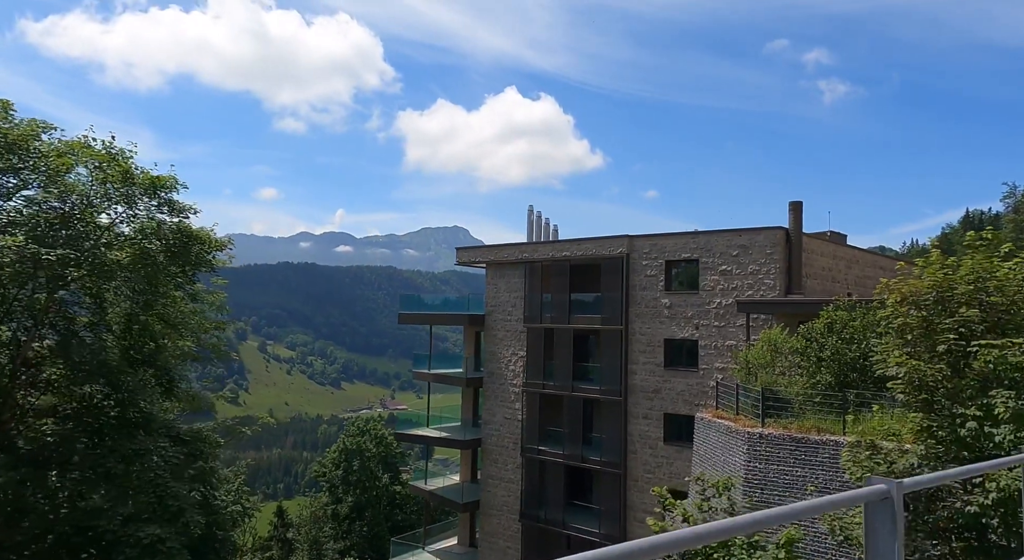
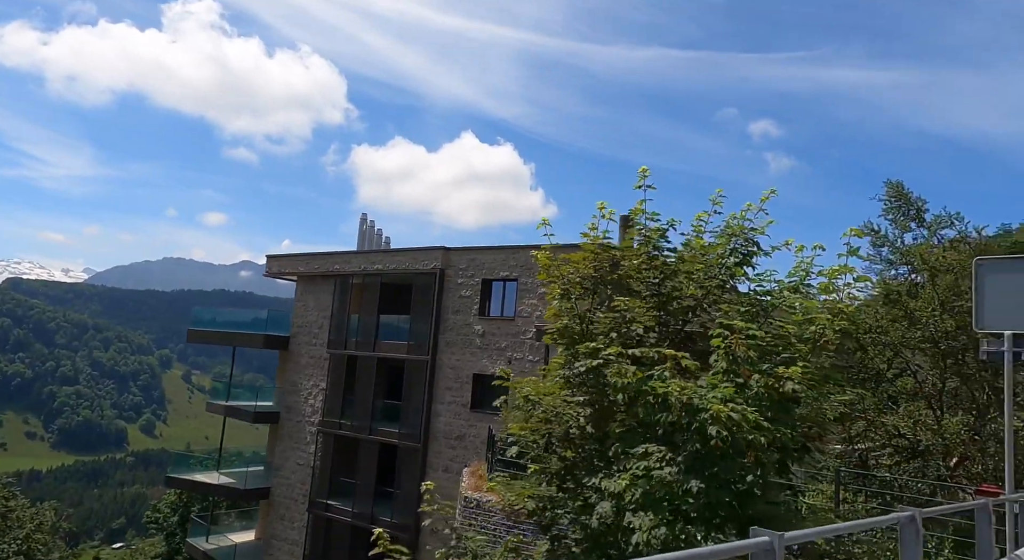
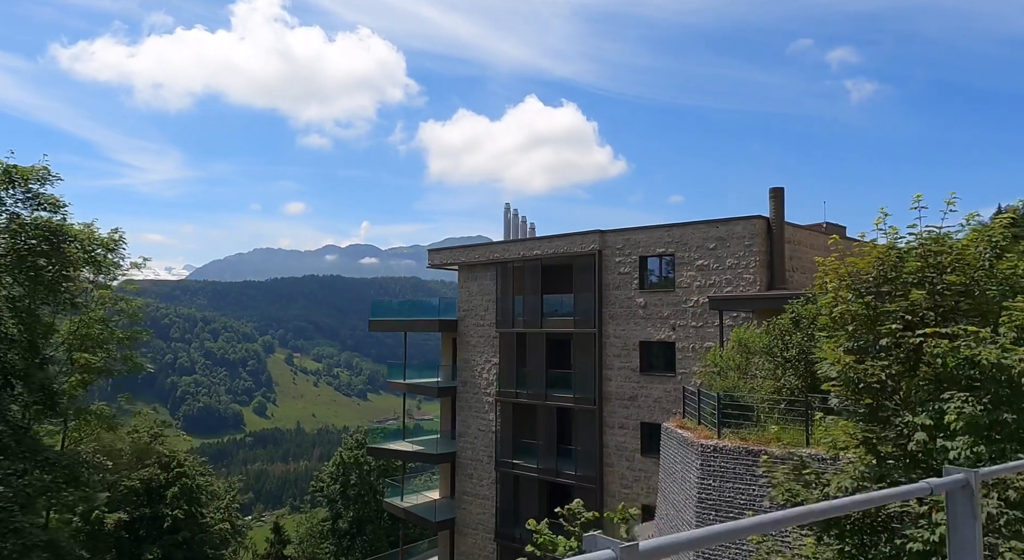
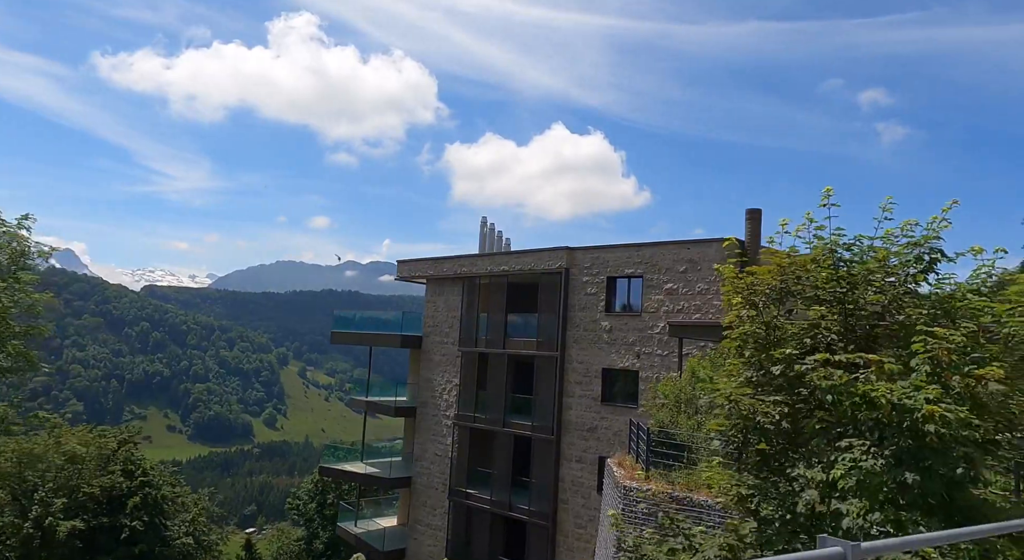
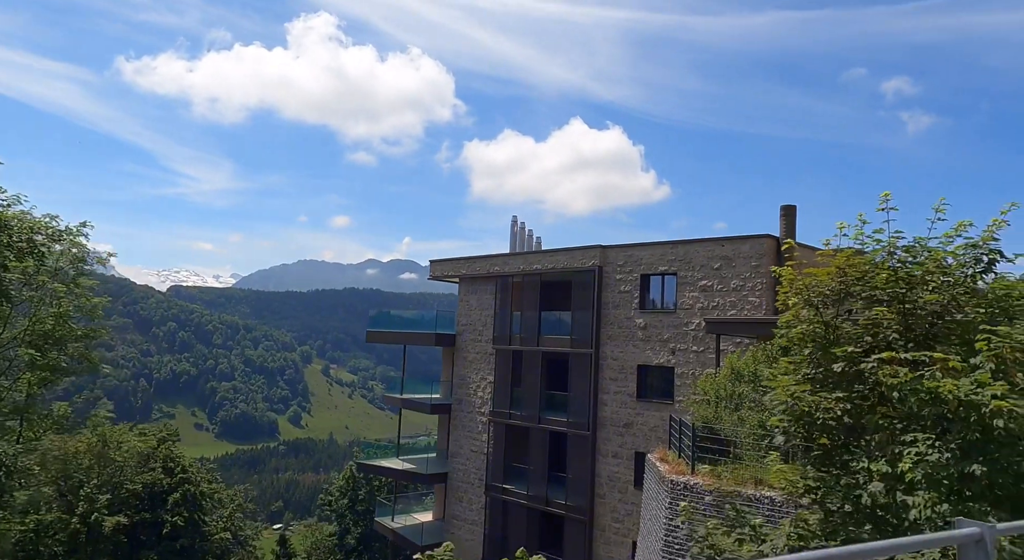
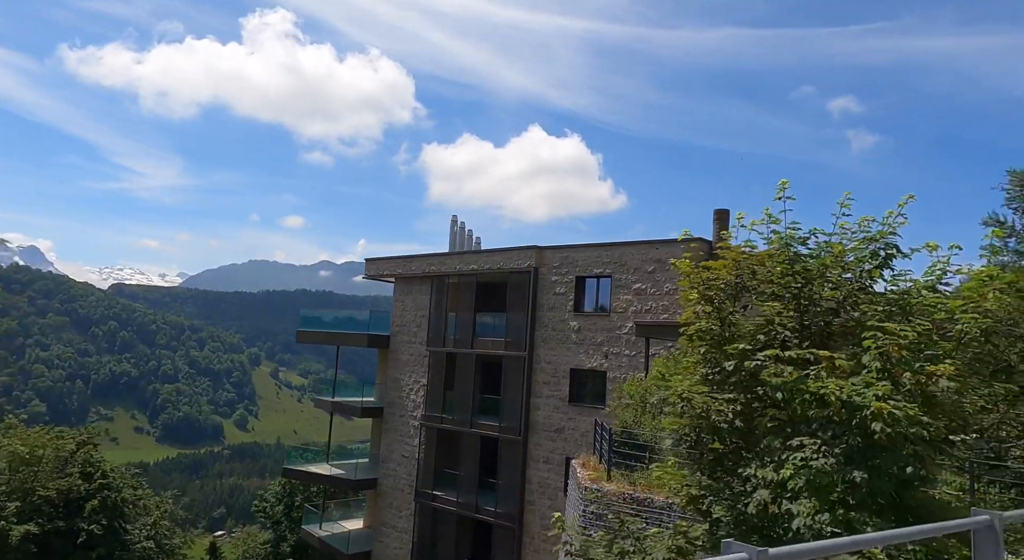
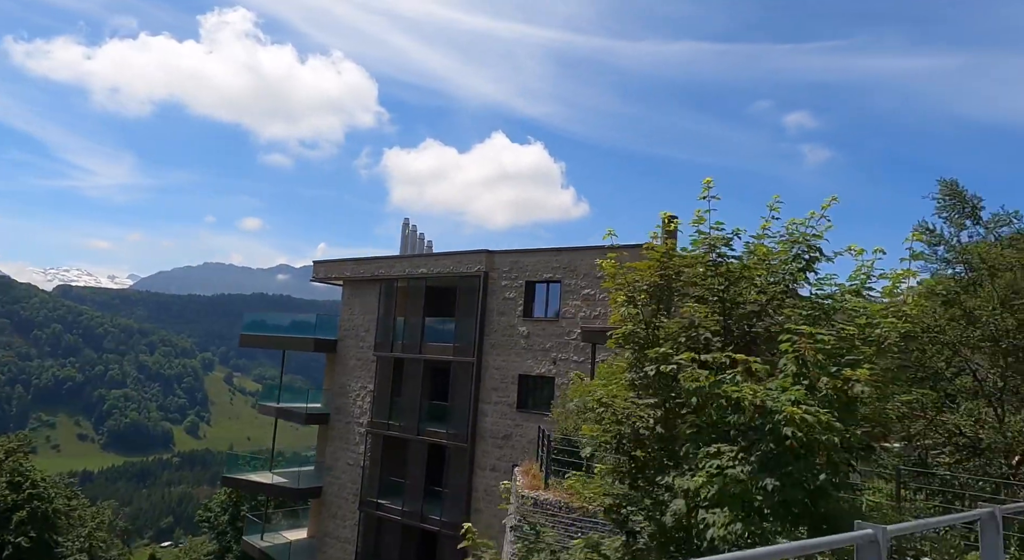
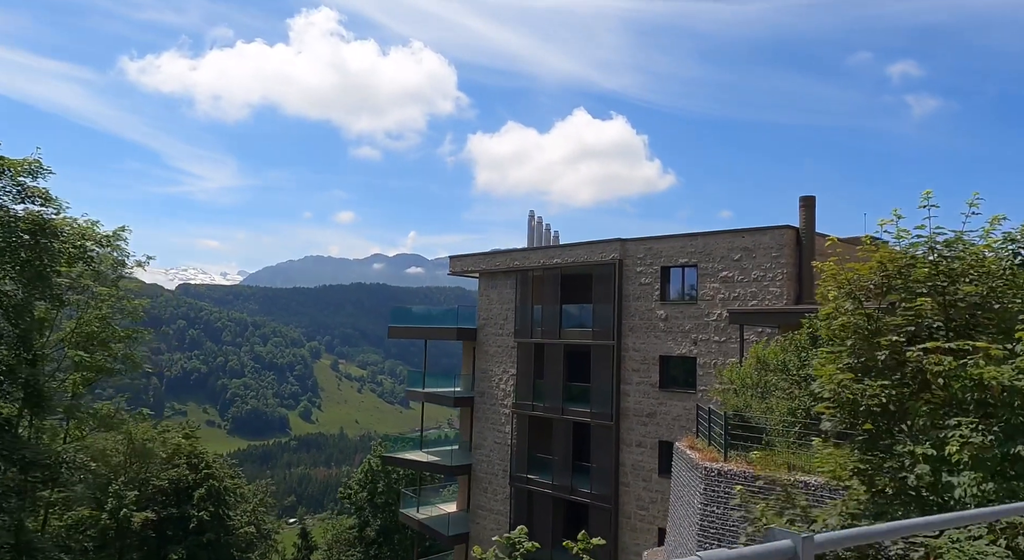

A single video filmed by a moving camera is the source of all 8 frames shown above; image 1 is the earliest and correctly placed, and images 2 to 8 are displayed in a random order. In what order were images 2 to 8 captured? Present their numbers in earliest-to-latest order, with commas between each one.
3, 8, 5, 4, 6, 7, 2
